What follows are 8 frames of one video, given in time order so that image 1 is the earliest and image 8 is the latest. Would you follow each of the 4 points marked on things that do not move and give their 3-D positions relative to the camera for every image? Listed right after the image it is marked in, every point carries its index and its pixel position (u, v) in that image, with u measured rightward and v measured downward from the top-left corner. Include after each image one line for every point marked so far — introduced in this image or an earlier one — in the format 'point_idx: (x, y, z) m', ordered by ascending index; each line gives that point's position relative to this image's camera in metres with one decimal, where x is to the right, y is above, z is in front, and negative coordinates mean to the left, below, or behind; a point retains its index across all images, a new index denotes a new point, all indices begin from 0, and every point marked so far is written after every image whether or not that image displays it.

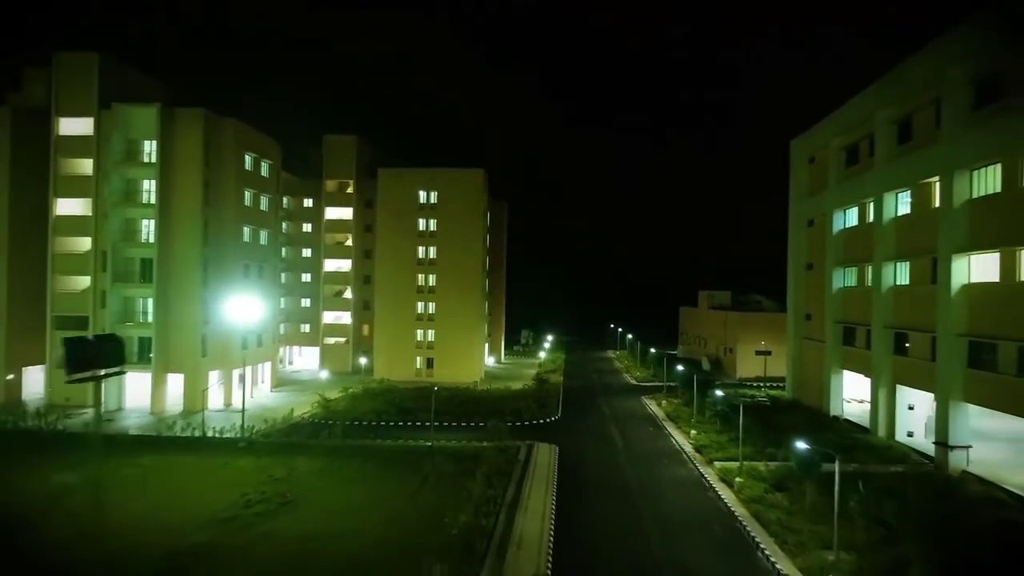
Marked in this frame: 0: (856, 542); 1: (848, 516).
0: (+4.9, -3.5, +14.5) m
1: (+5.3, -3.5, +16.2) m
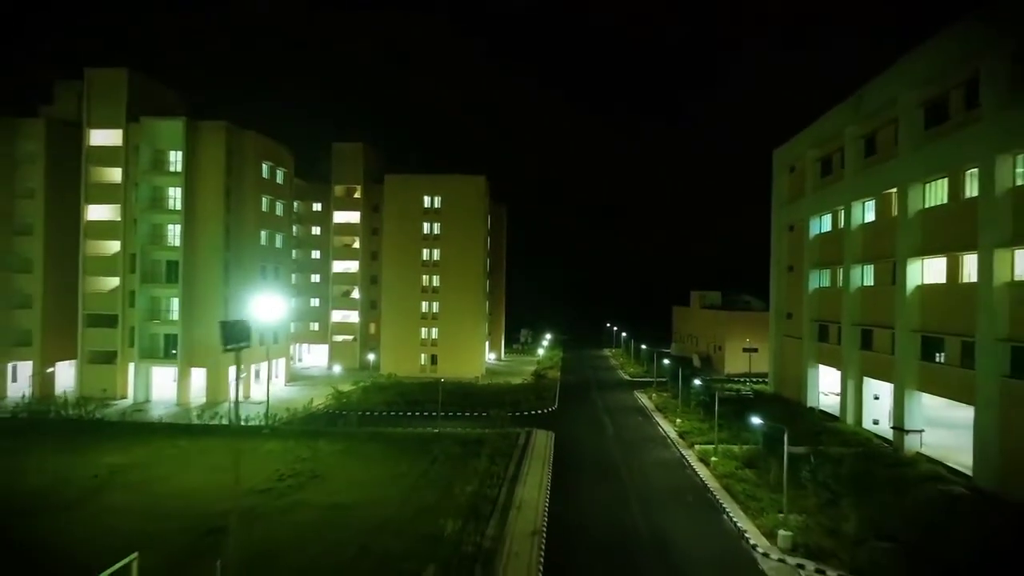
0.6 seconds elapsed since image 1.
0: (+4.9, -3.5, +17.0) m
1: (+5.3, -3.5, +18.7) m
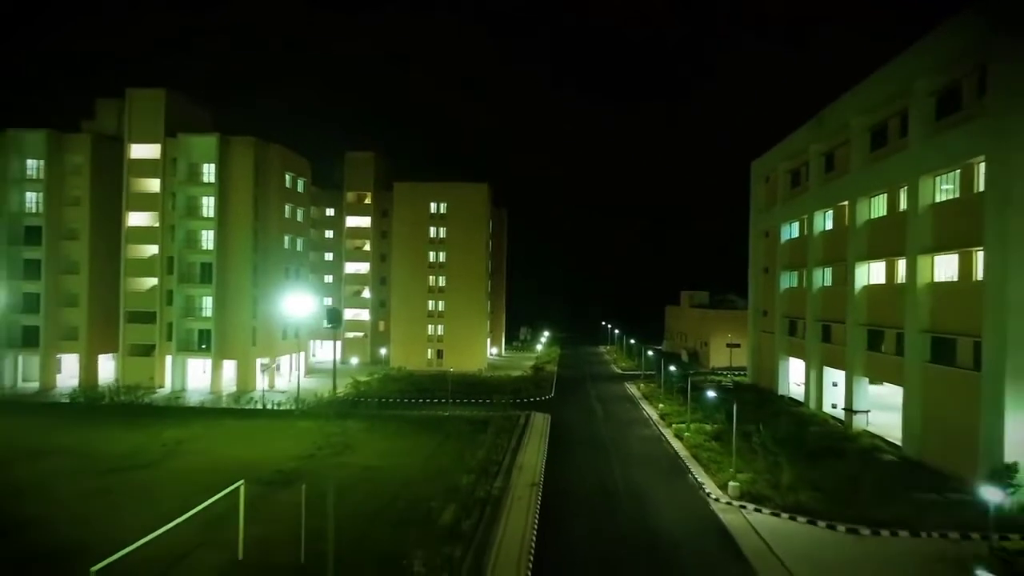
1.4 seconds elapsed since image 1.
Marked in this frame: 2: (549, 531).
0: (+4.9, -3.5, +20.8) m
1: (+5.3, -3.5, +22.5) m
2: (+0.6, -3.9, +16.5) m
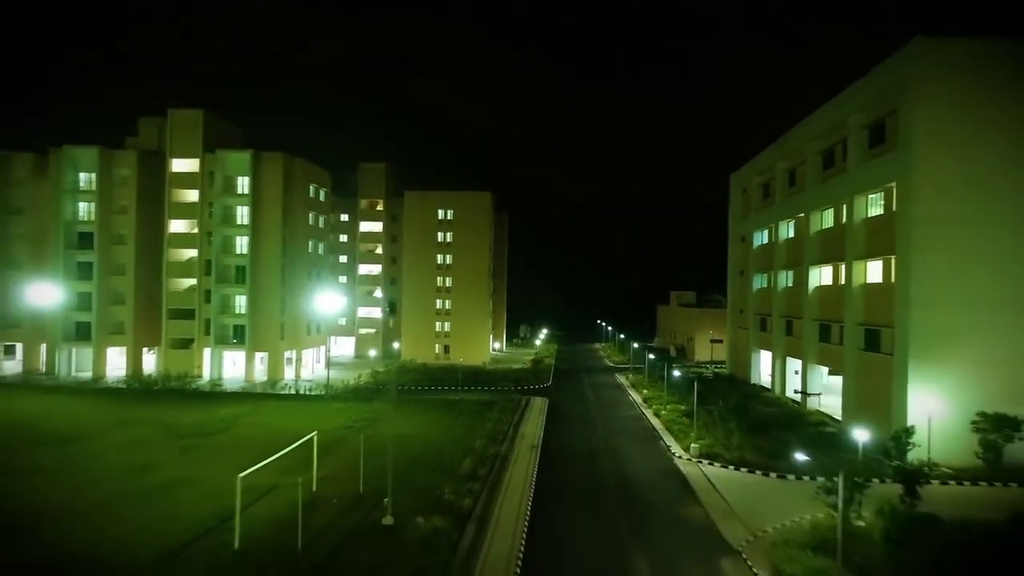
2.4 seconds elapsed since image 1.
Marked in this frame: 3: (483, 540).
0: (+5.0, -3.5, +25.4) m
1: (+5.4, -3.5, +27.1) m
2: (+0.7, -3.9, +21.1) m
3: (-0.5, -3.7, +15.4) m
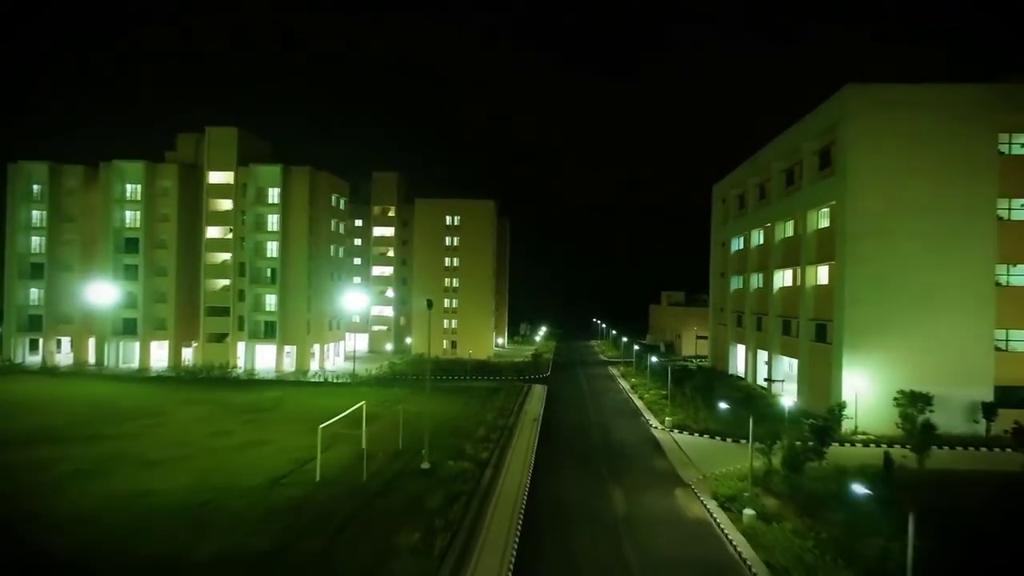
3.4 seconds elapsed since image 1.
0: (+5.2, -3.5, +30.3) m
1: (+5.6, -3.5, +32.0) m
2: (+0.8, -3.9, +26.0) m
3: (-0.3, -3.7, +20.3) m
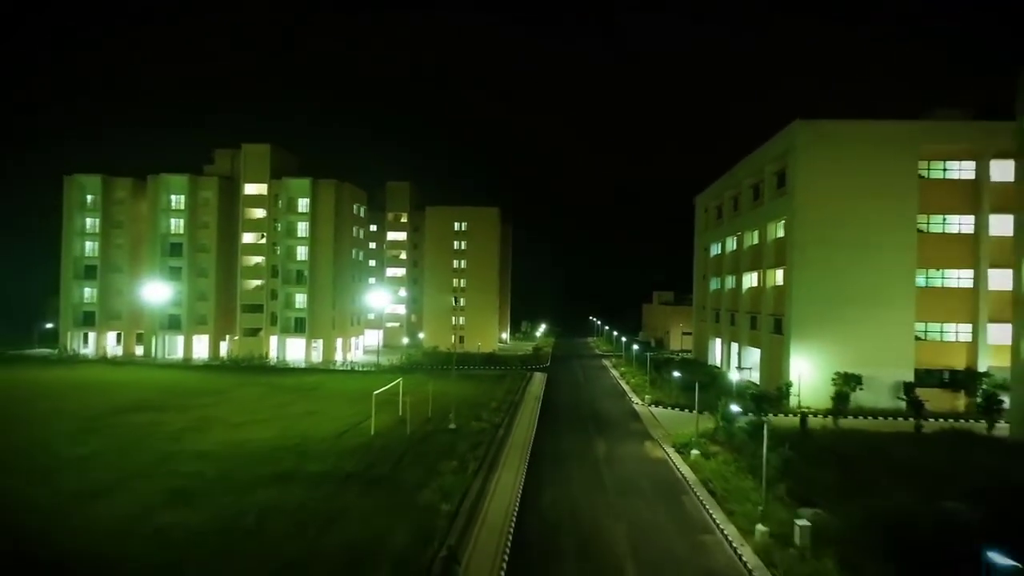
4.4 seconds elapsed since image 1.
0: (+5.4, -3.5, +36.2) m
1: (+5.8, -3.5, +37.9) m
2: (+1.0, -3.9, +31.9) m
3: (-0.1, -3.7, +26.2) m
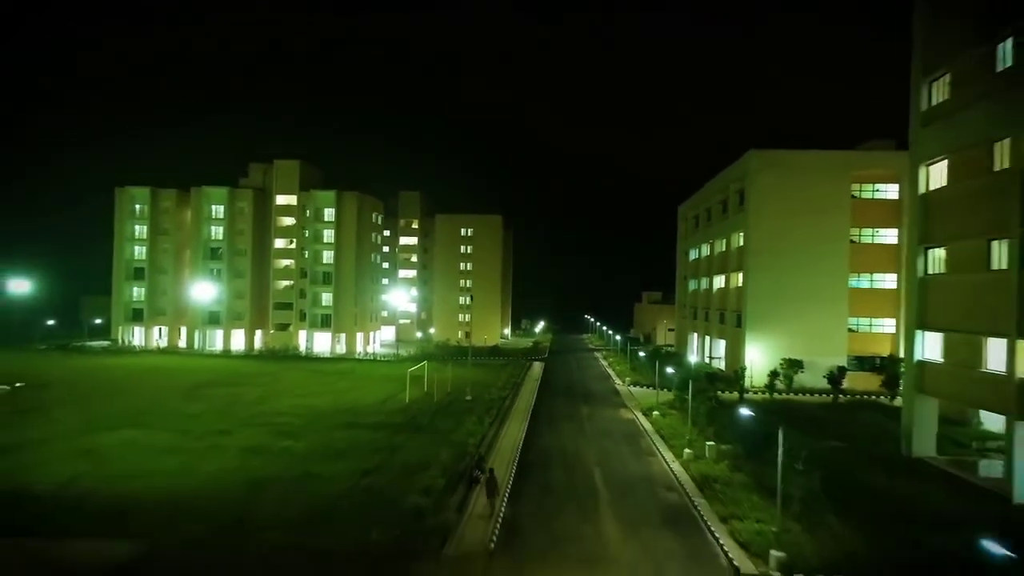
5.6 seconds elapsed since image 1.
0: (+5.5, -3.5, +43.2) m
1: (+5.9, -3.5, +44.9) m
2: (+1.2, -3.9, +38.9) m
3: (0.0, -3.8, +33.2) m
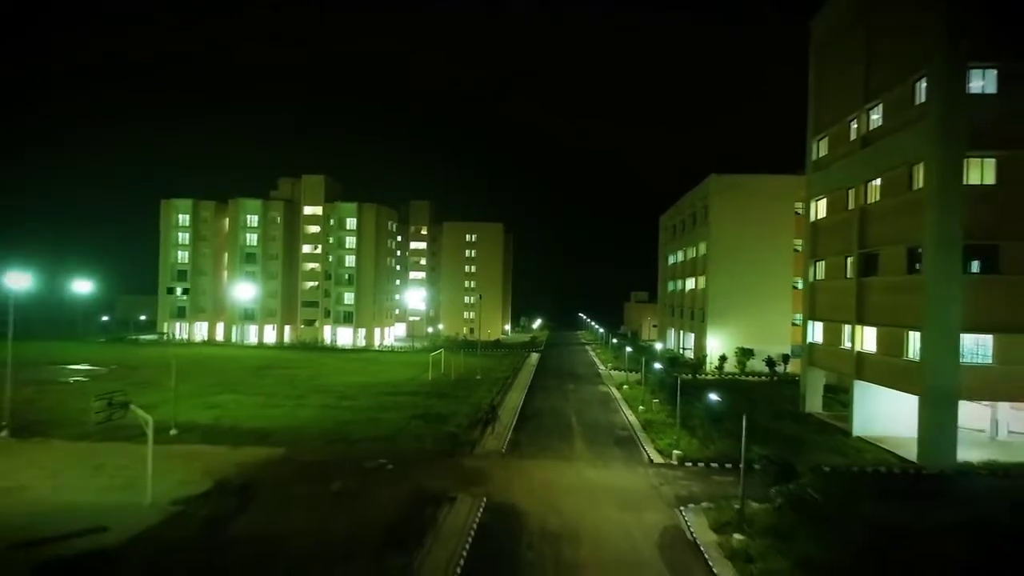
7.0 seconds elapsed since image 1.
0: (+5.5, -3.6, +51.4) m
1: (+5.9, -3.6, +53.1) m
2: (+1.2, -3.9, +47.1) m
3: (+0.1, -3.8, +41.4) m
